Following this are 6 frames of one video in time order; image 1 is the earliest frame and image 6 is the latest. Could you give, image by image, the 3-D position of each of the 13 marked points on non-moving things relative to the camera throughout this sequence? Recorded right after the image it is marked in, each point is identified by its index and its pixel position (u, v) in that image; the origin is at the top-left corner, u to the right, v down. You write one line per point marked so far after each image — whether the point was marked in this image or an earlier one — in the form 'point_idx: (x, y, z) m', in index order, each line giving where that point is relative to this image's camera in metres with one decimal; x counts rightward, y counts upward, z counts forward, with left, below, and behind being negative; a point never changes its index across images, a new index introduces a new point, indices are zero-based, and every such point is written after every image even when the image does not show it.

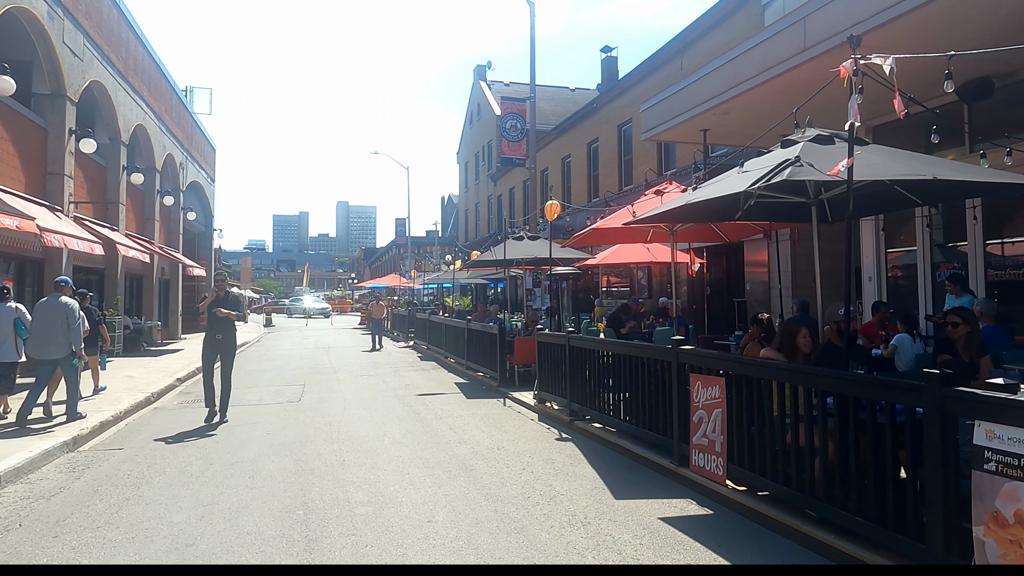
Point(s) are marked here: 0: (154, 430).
0: (-4.5, -1.8, +8.6) m
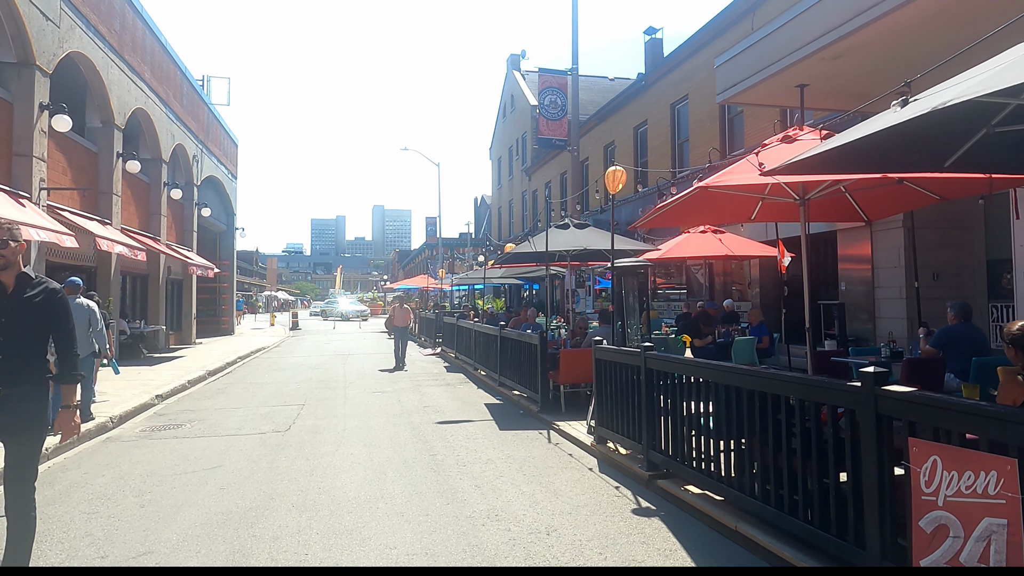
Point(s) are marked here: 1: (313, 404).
0: (-4.0, -1.8, +6.4) m
1: (-3.1, -1.8, +10.8) m
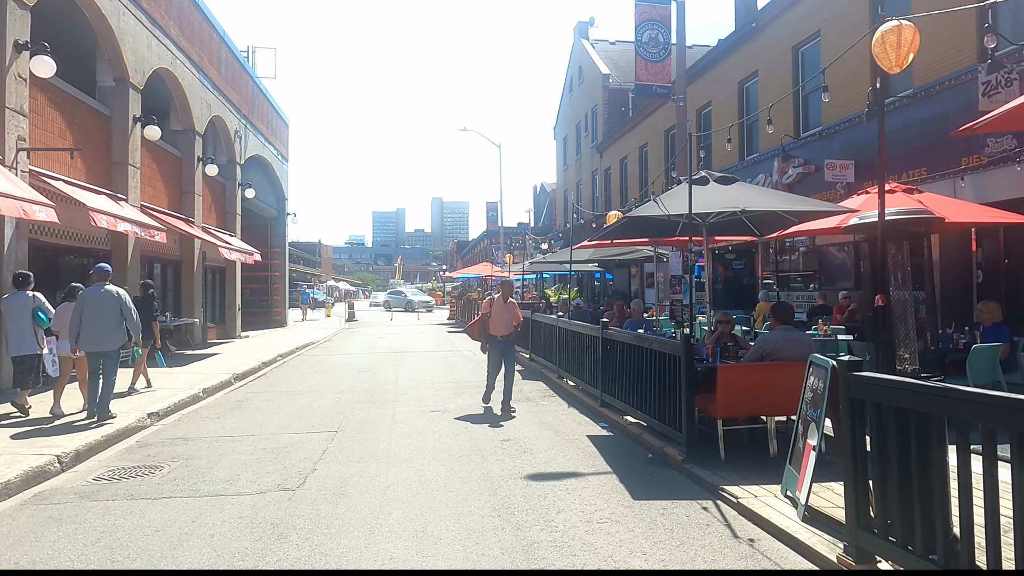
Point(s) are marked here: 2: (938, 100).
0: (-3.1, -1.6, +3.5) m
1: (-1.9, -1.6, +7.8) m
2: (+6.9, +3.1, +11.1) m
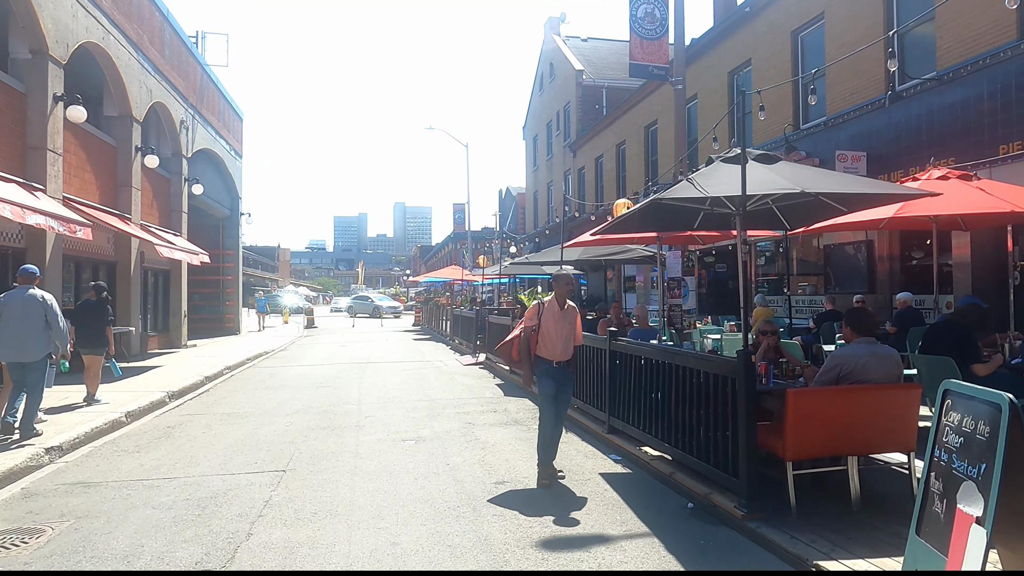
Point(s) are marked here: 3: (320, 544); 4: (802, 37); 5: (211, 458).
0: (-3.0, -1.6, +1.8) m
1: (-1.9, -1.7, +6.2) m
2: (+6.6, +3.0, +10.0) m
3: (-1.2, -1.6, +4.4) m
4: (+6.0, +5.2, +14.1) m
5: (-3.0, -1.7, +6.9) m
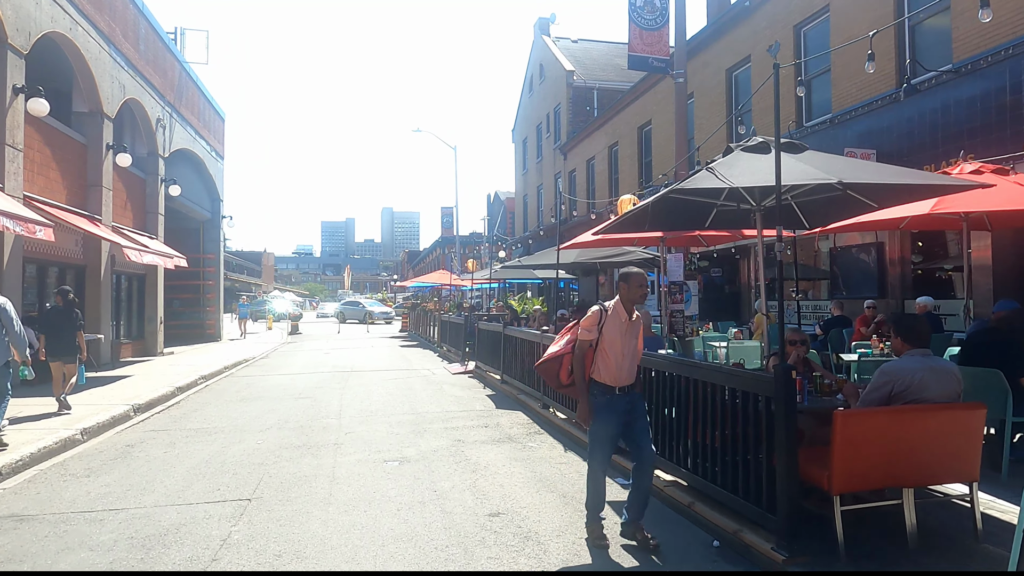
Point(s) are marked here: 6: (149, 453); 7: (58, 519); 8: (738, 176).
0: (-2.9, -1.6, +1.1) m
1: (-2.0, -1.7, +5.5) m
2: (+6.5, +2.9, +9.4) m
3: (-1.2, -1.7, +3.6) m
4: (+5.8, +5.1, +13.6) m
5: (-3.1, -1.8, +6.2) m
6: (-4.0, -1.8, +7.5) m
7: (-3.5, -1.8, +5.2) m
8: (+1.6, +0.8, +5.0) m
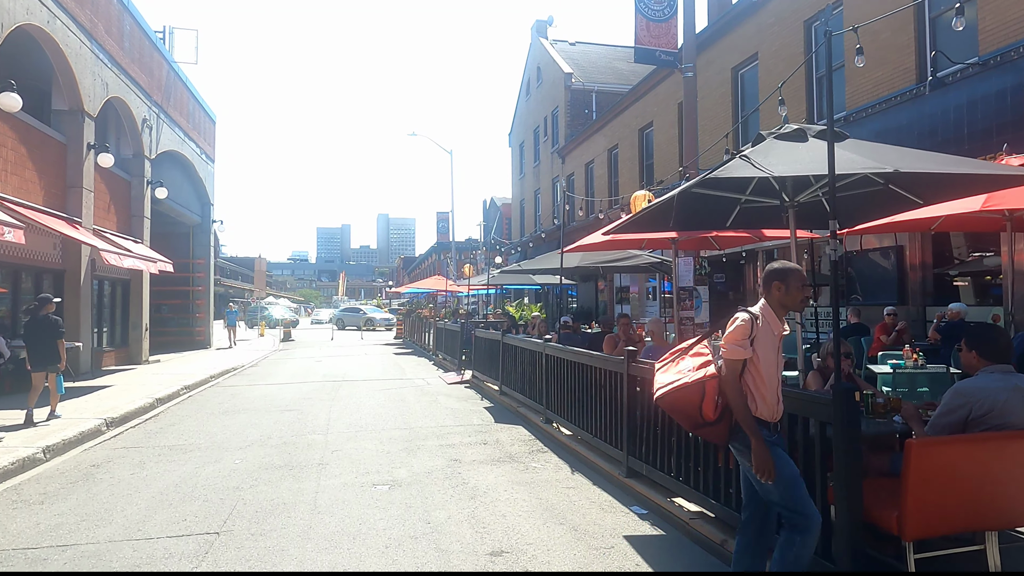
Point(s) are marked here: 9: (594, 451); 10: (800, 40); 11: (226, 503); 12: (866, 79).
0: (-2.9, -1.6, +0.4) m
1: (-1.9, -1.7, +4.8) m
2: (+6.5, +2.9, +8.8) m
3: (-1.2, -1.7, +3.0) m
4: (+5.8, +5.0, +13.0) m
5: (-3.1, -1.8, +5.5) m
6: (-4.0, -1.9, +6.8) m
7: (-3.4, -1.8, +4.6) m
8: (+1.7, +0.8, +4.4) m
9: (+0.8, -1.6, +6.8) m
10: (+5.5, +4.8, +13.2) m
11: (-2.4, -1.8, +5.7) m
12: (+6.0, +3.5, +11.5) m
